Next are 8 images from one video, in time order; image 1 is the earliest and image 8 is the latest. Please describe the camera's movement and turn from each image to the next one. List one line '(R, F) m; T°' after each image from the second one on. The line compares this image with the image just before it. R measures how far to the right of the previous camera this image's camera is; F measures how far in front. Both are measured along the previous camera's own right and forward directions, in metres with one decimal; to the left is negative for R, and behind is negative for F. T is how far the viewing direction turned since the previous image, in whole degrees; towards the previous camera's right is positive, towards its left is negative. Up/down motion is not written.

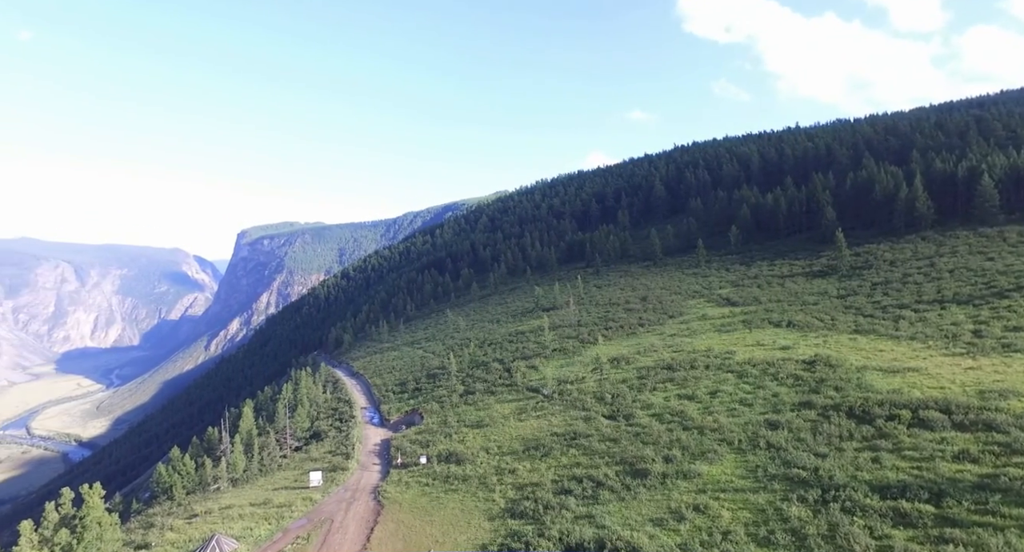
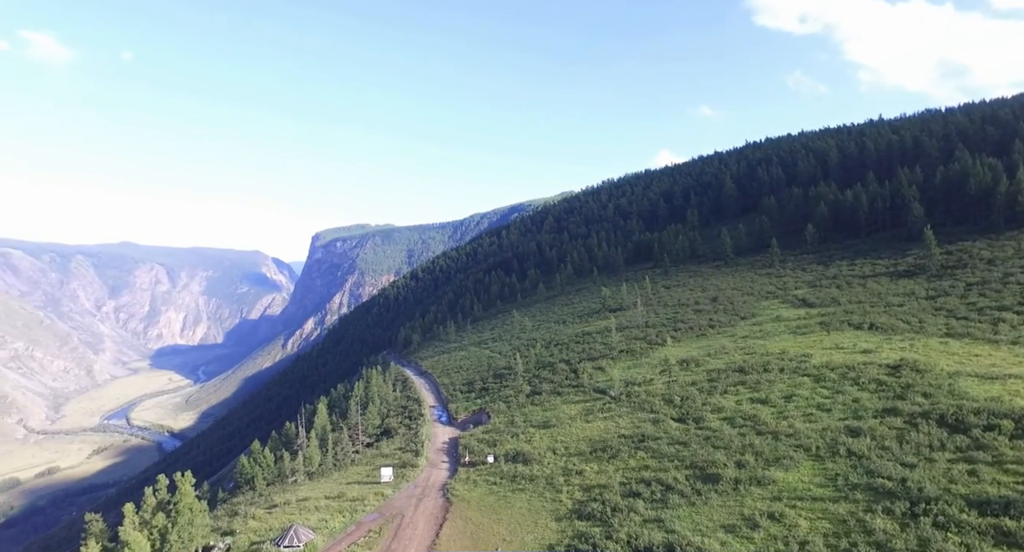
(0.0, +0.1) m; -5°
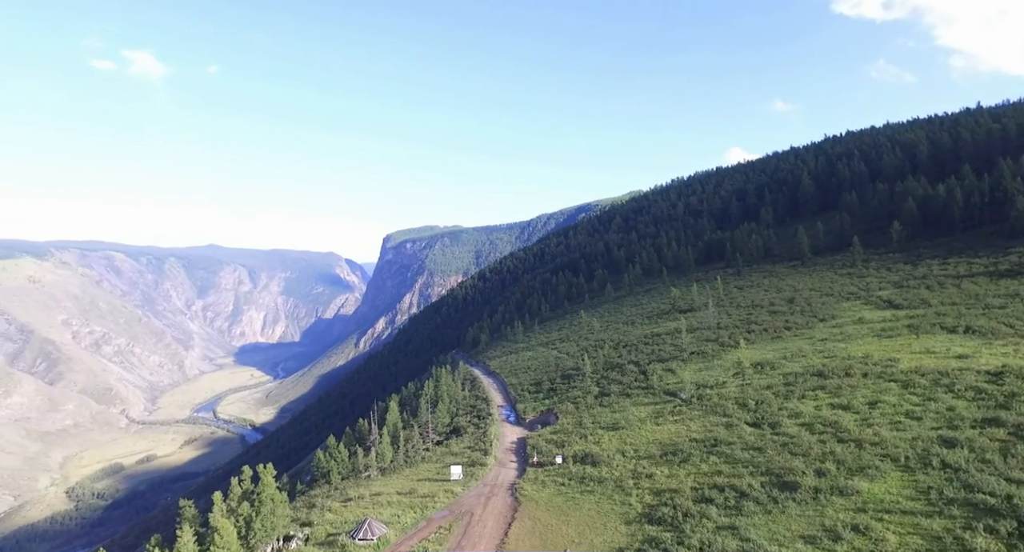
(-0.1, +0.3) m; -6°
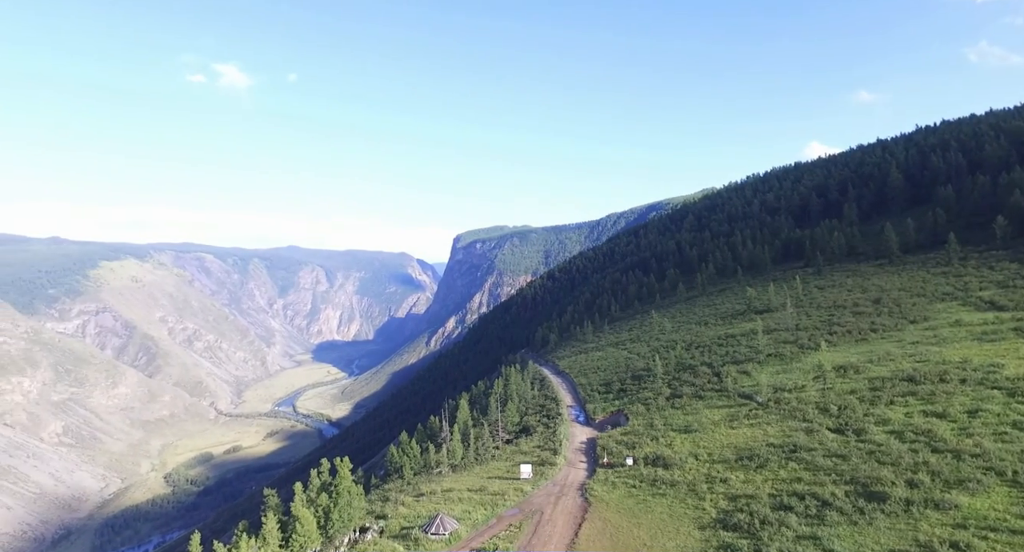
(-0.2, +0.6) m; -6°
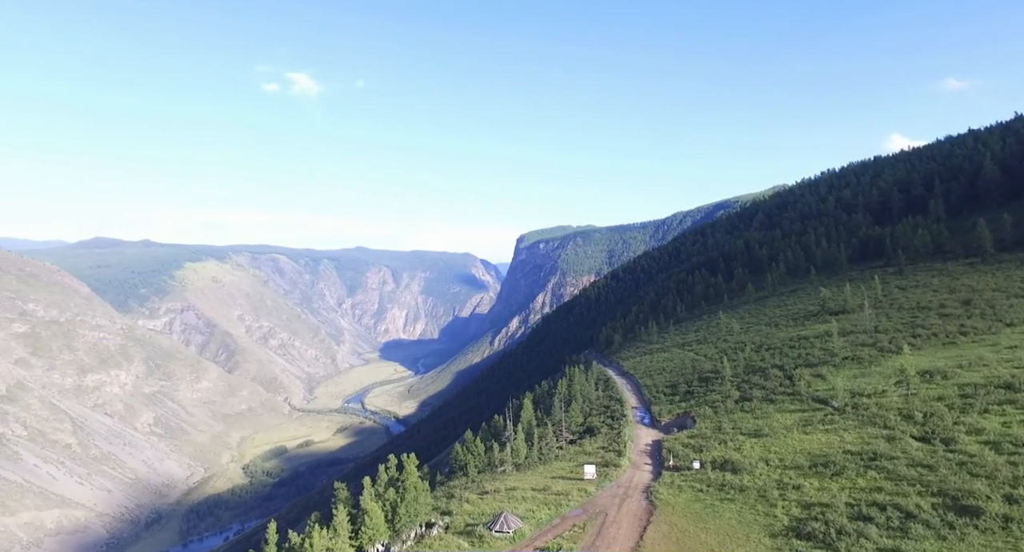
(-0.4, +1.1) m; -5°
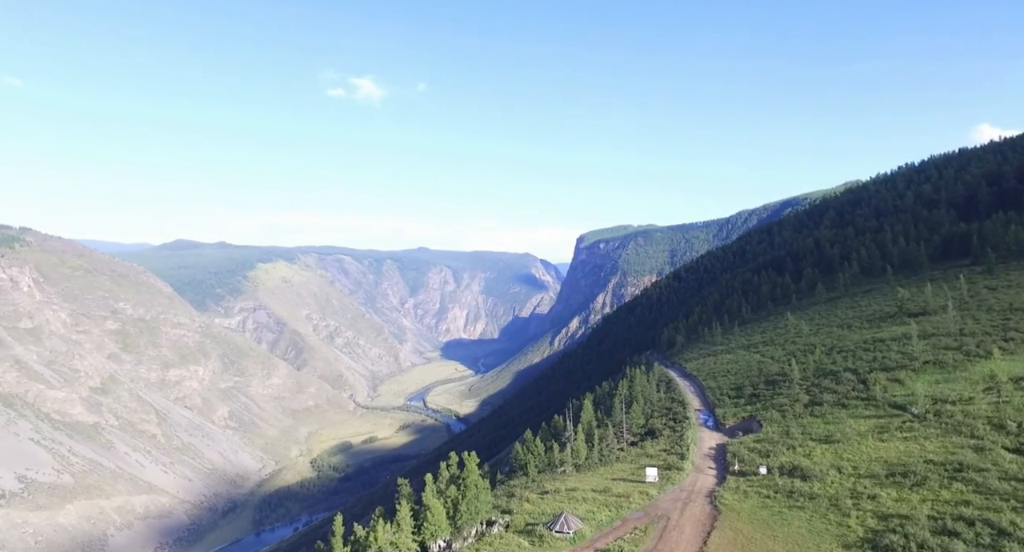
(-0.6, +2.9) m; -5°
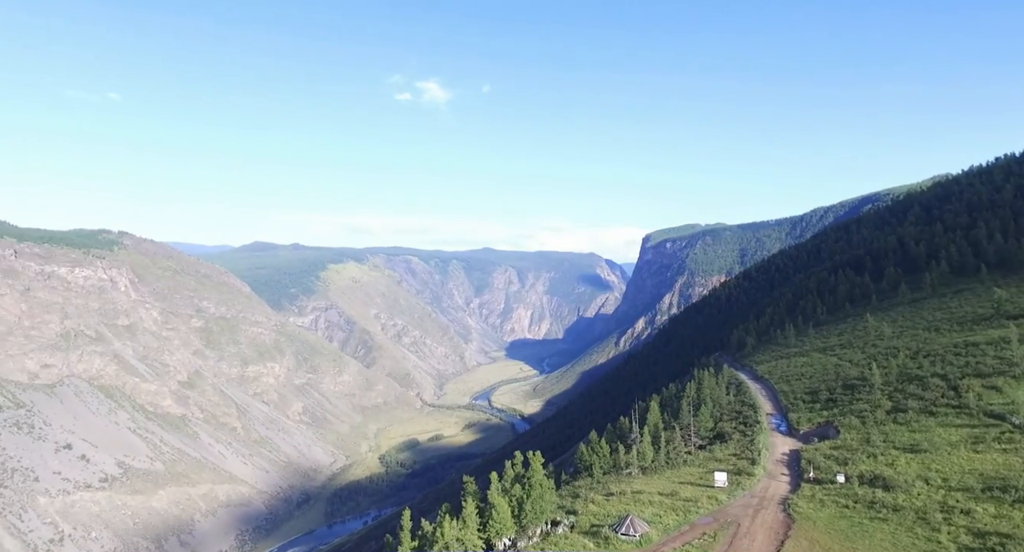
(-1.3, +6.5) m; -5°
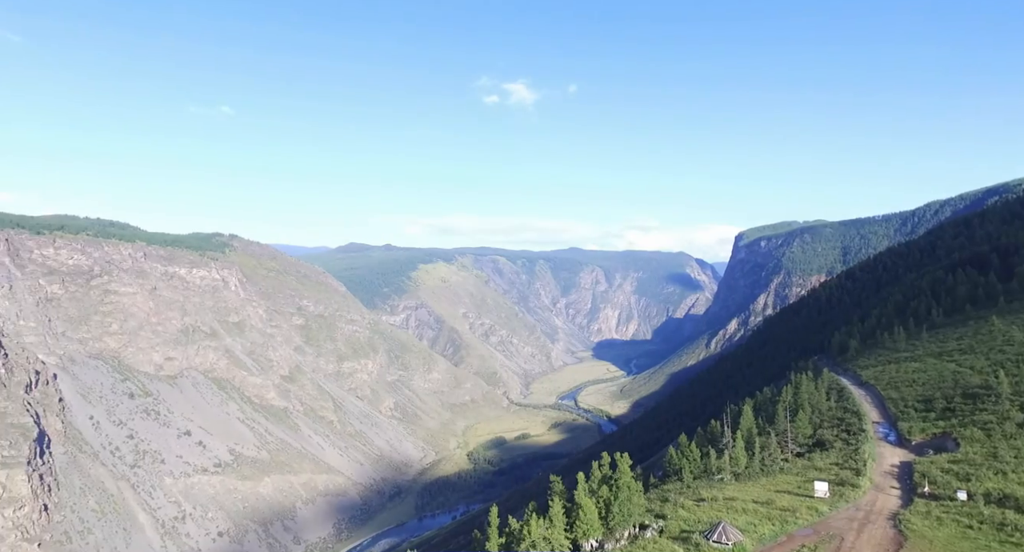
(-4.0, +24.5) m; -7°
